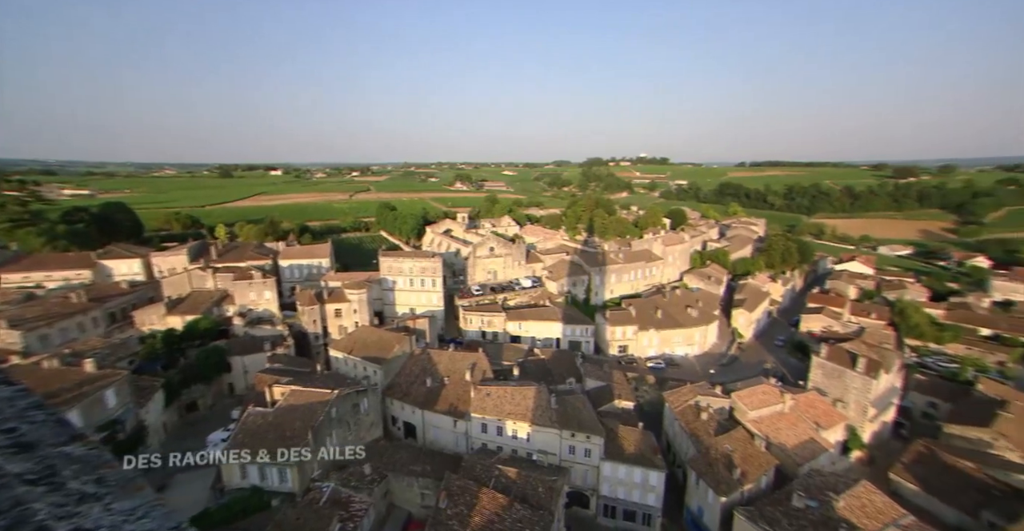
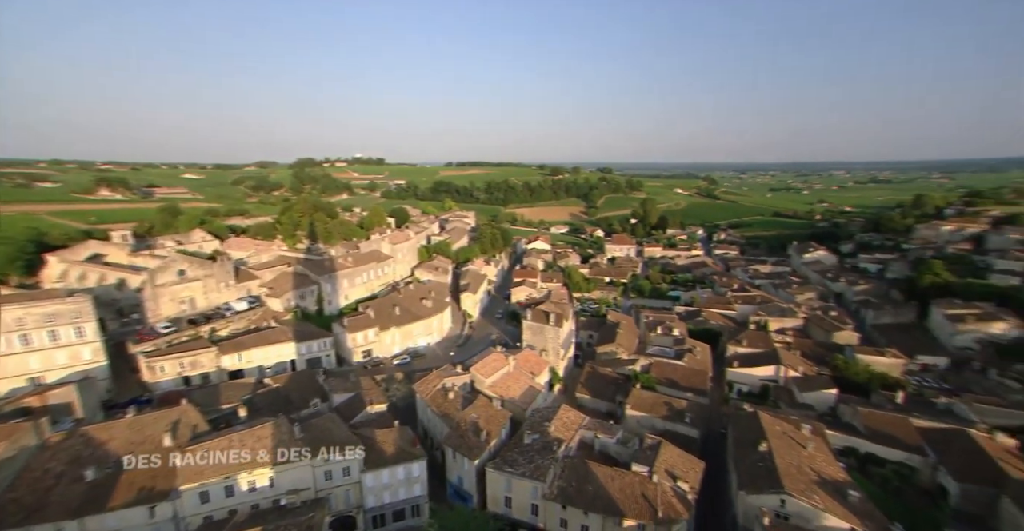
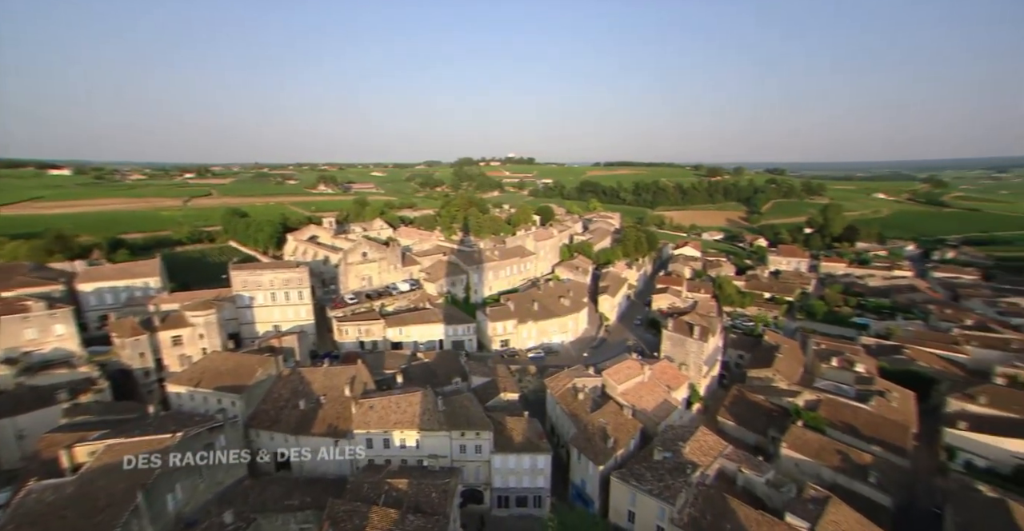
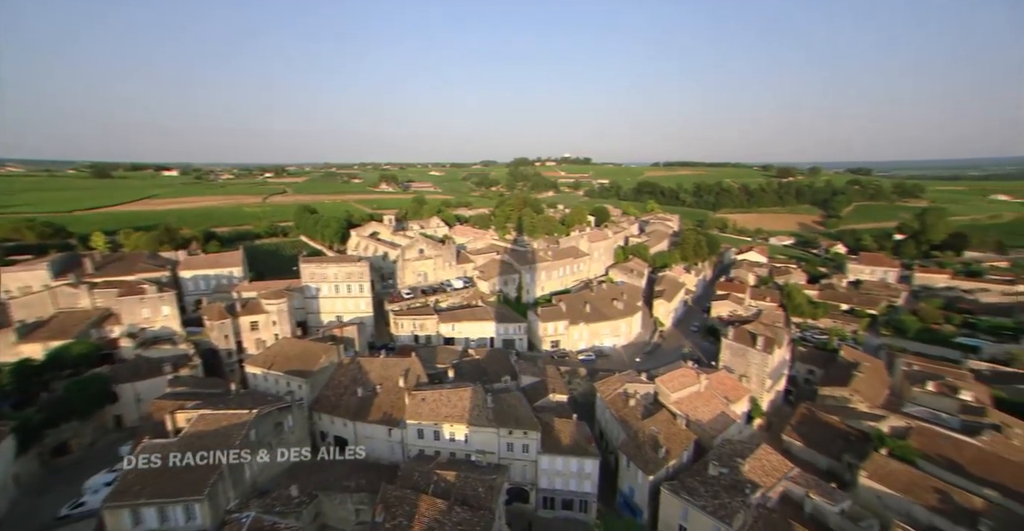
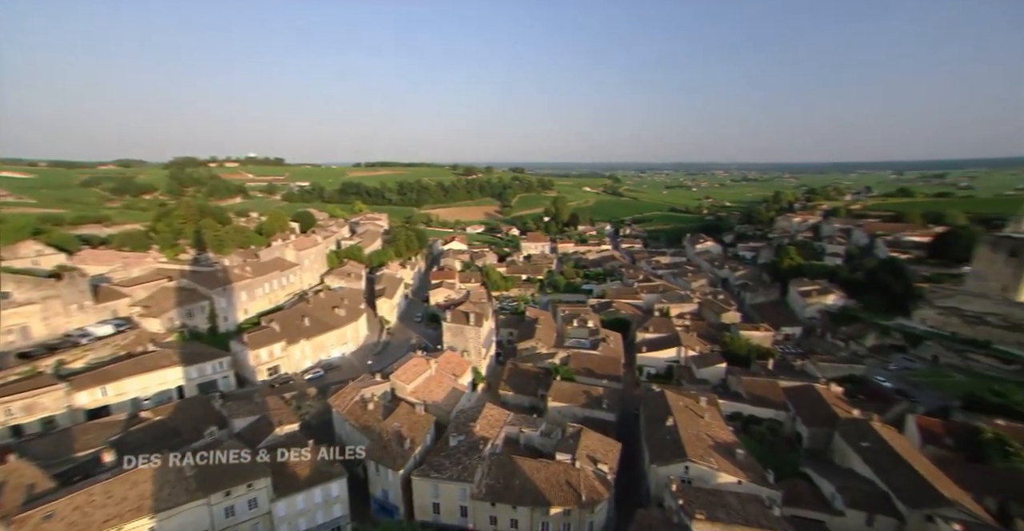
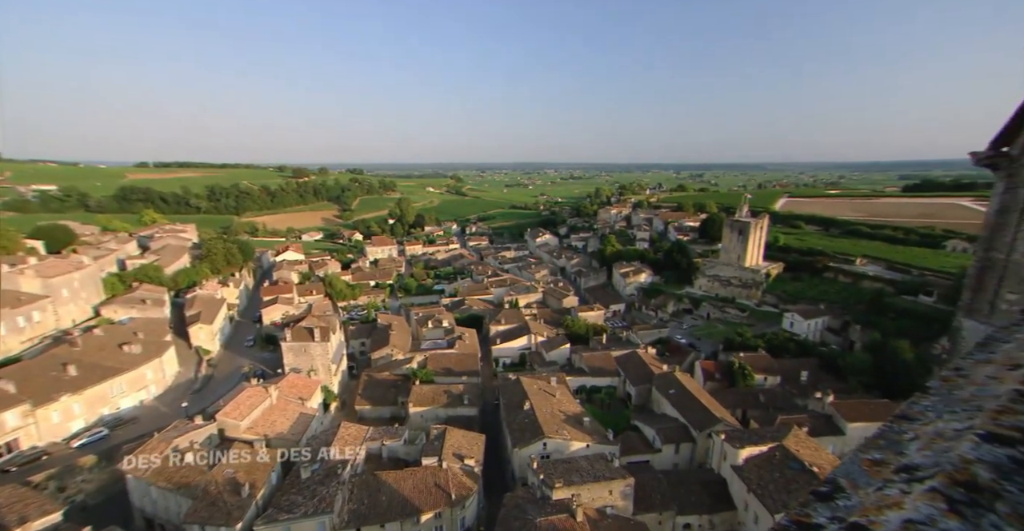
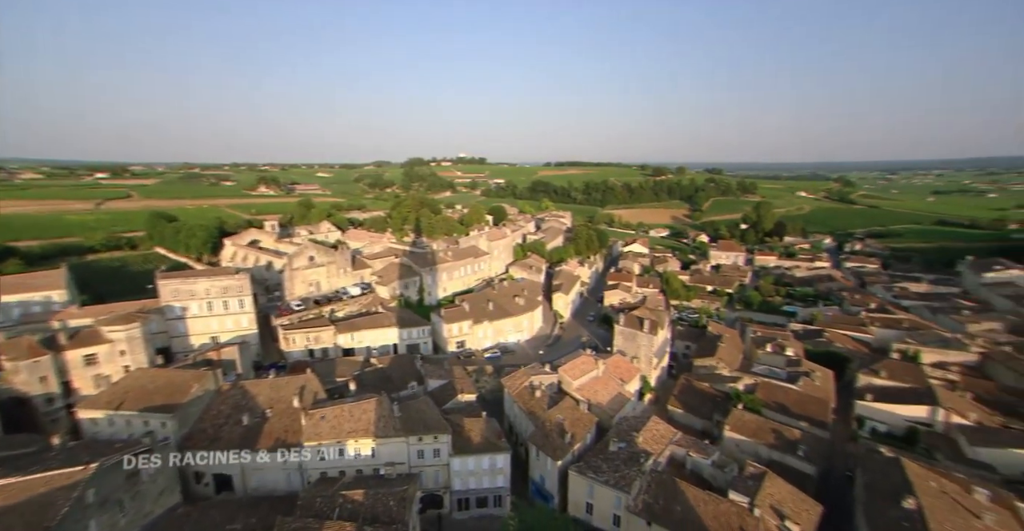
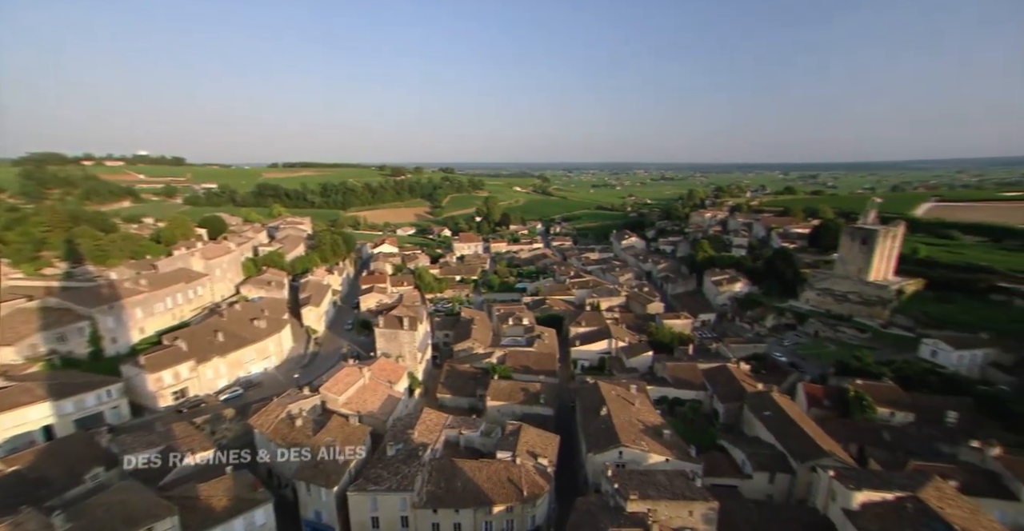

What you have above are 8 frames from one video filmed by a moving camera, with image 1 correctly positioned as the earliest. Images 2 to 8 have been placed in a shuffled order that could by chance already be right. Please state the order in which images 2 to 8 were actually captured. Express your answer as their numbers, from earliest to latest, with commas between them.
4, 3, 7, 2, 5, 8, 6
